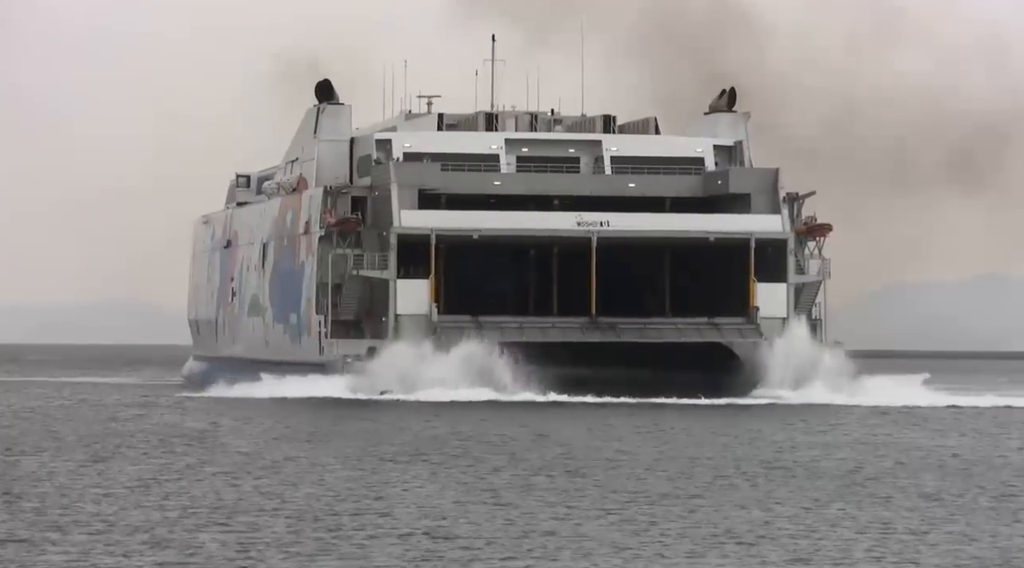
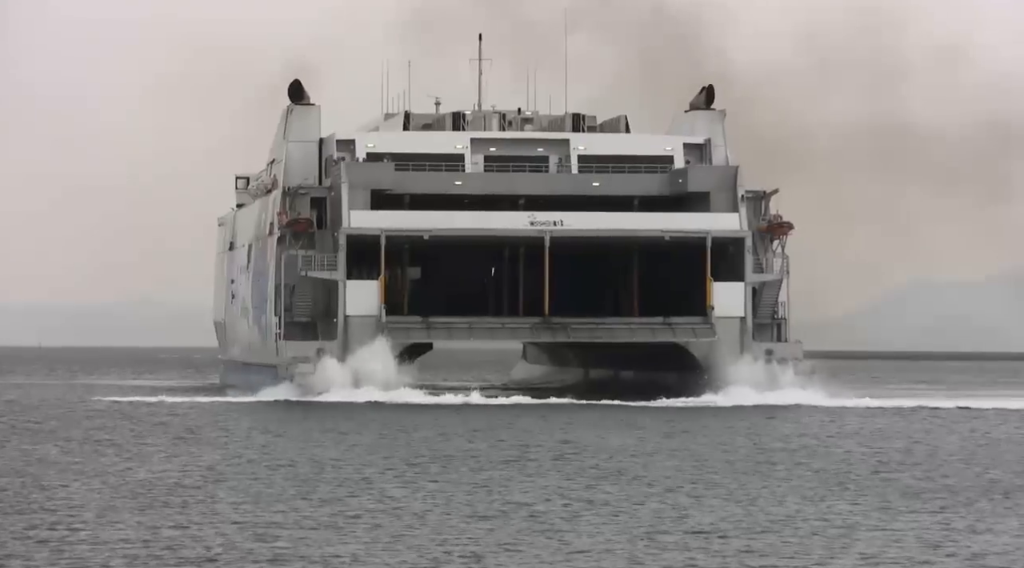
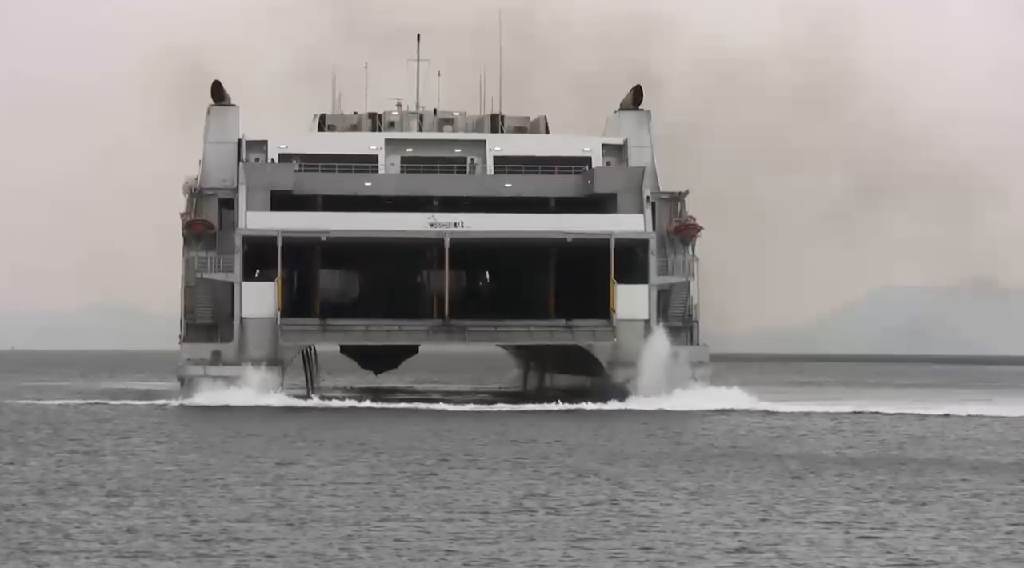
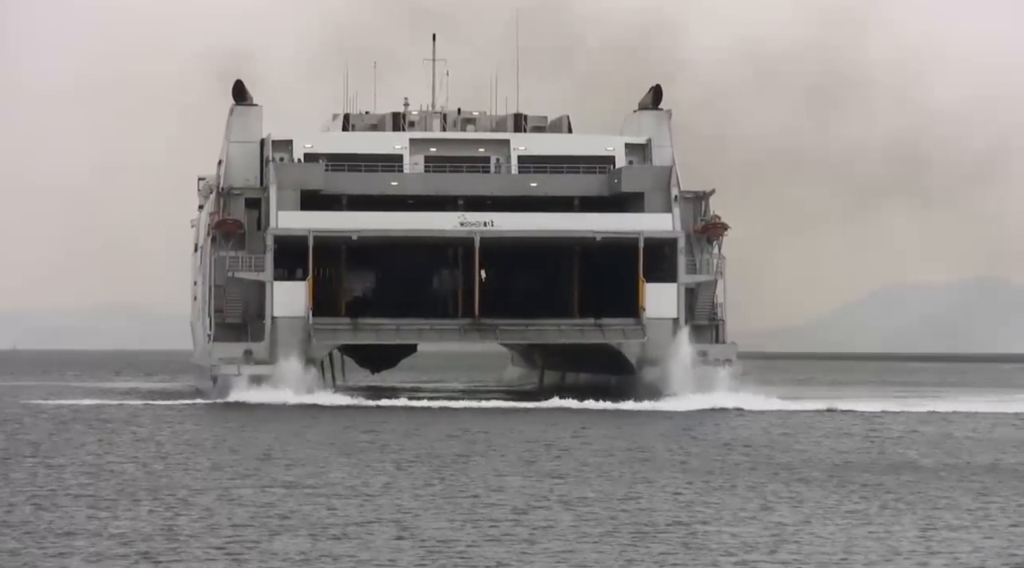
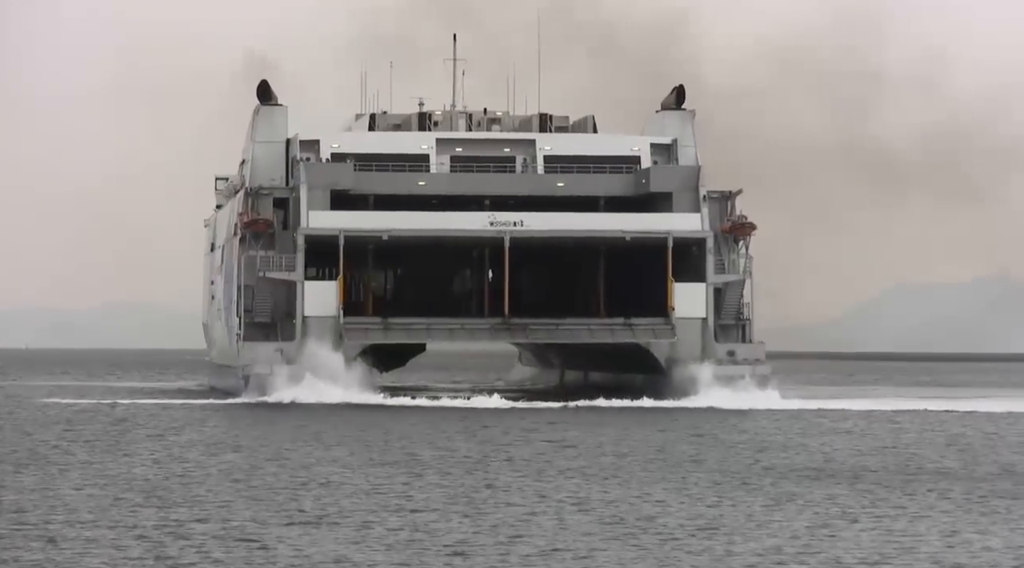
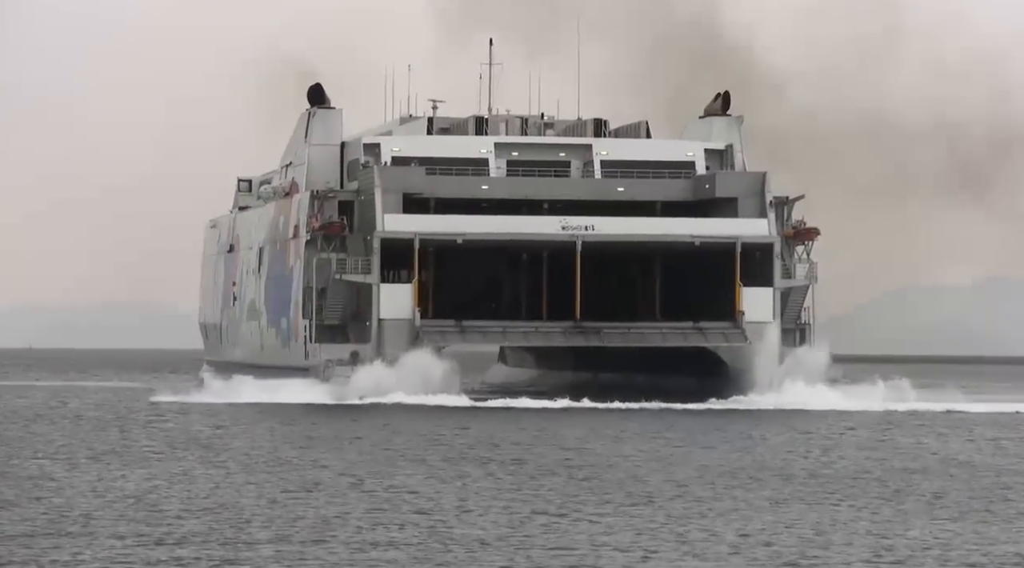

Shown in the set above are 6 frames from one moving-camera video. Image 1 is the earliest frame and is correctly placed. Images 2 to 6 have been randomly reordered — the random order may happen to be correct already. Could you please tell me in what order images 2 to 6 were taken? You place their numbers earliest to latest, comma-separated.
6, 2, 5, 4, 3
